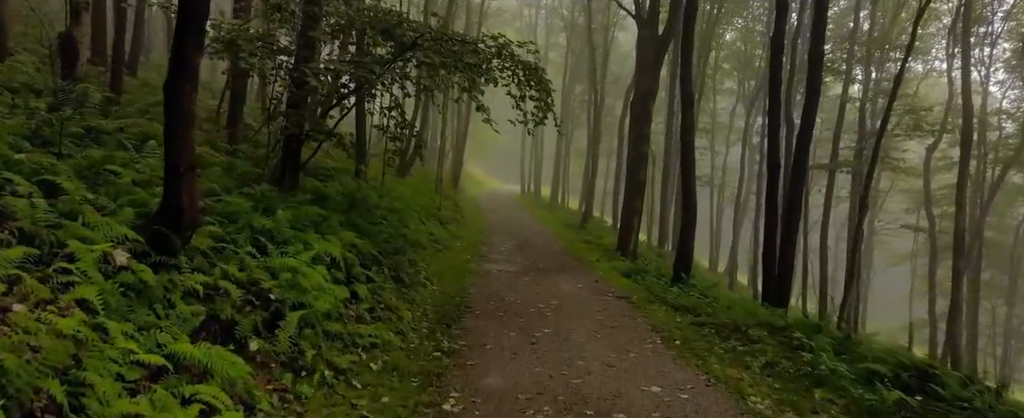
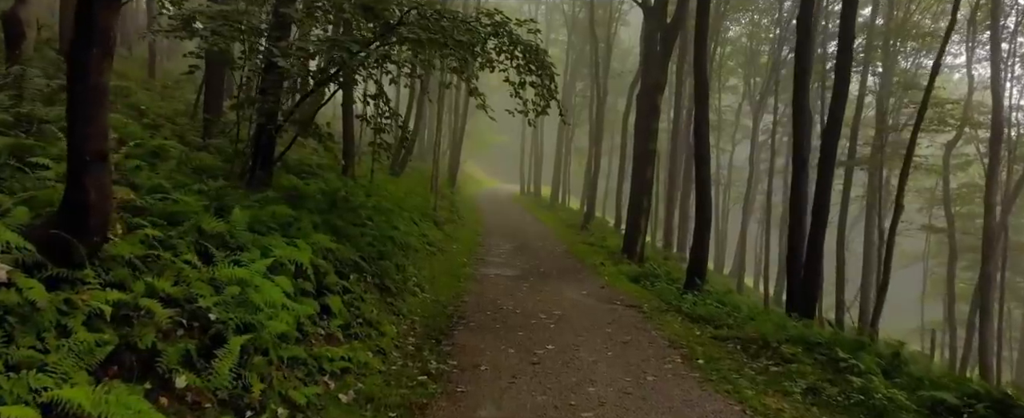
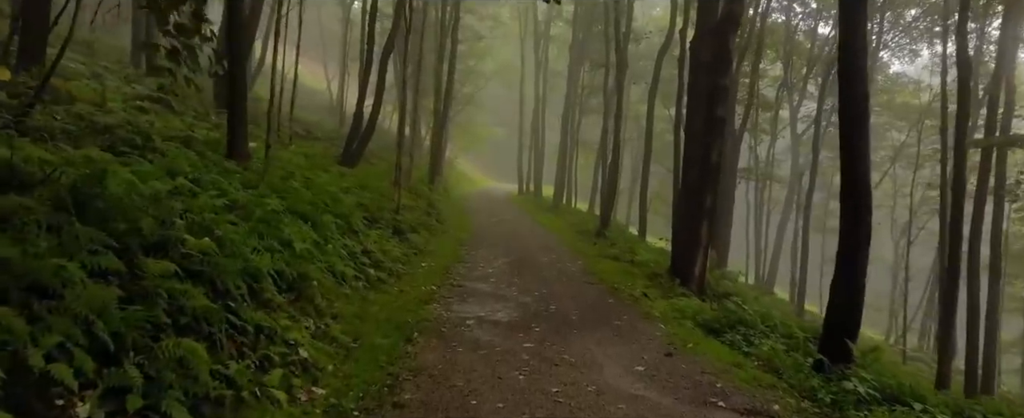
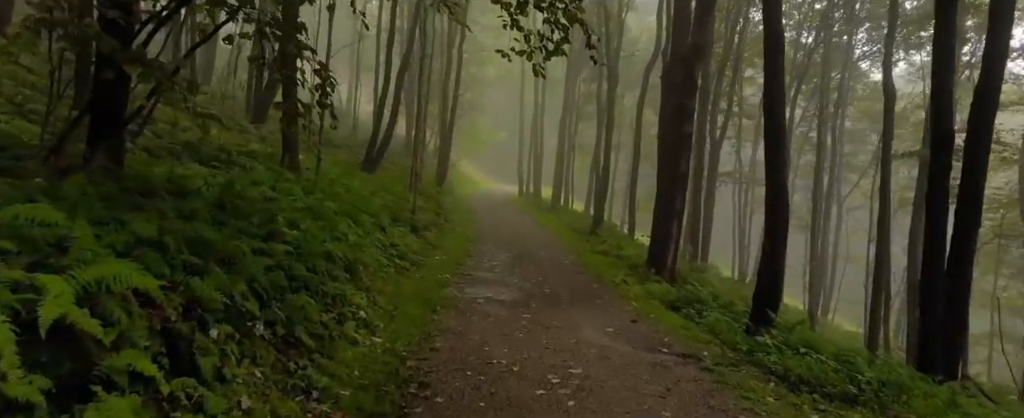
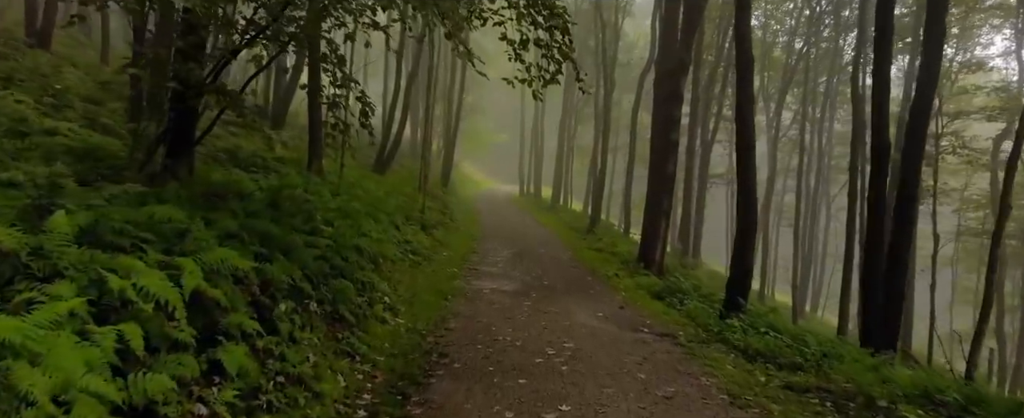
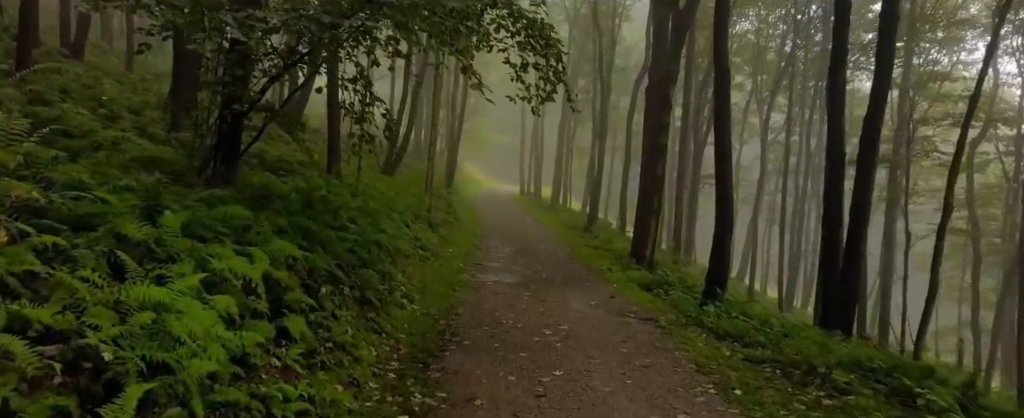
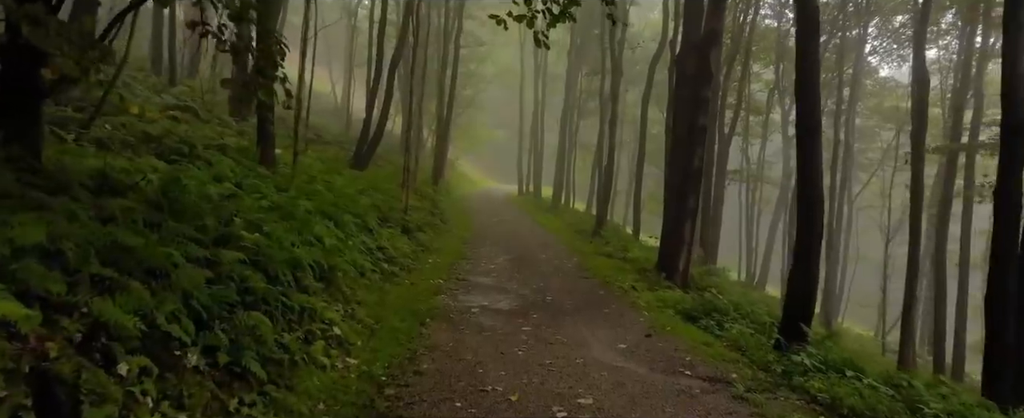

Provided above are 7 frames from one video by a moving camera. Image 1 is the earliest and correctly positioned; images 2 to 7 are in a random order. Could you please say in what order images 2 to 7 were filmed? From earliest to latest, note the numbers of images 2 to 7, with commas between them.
2, 6, 5, 4, 7, 3
